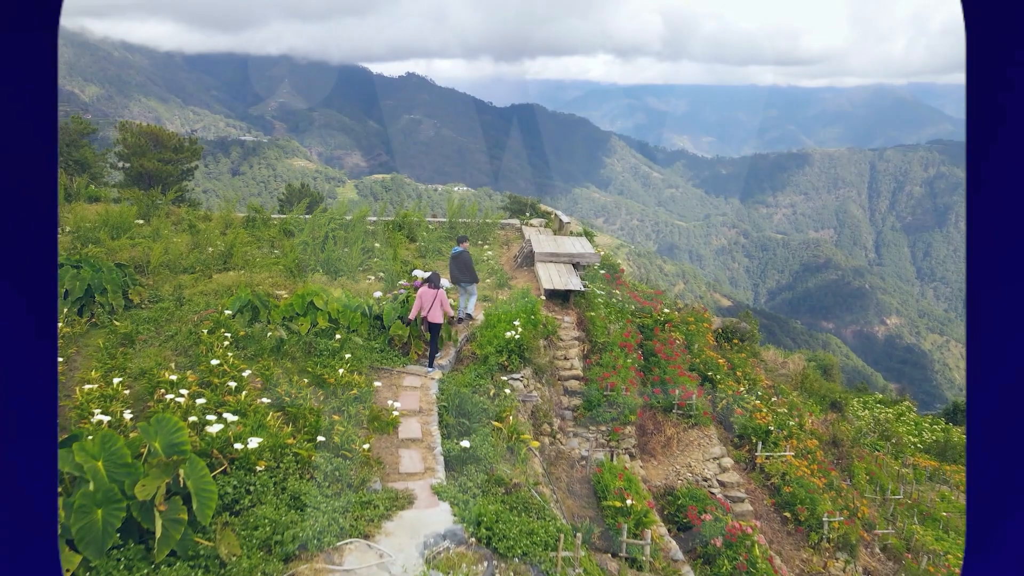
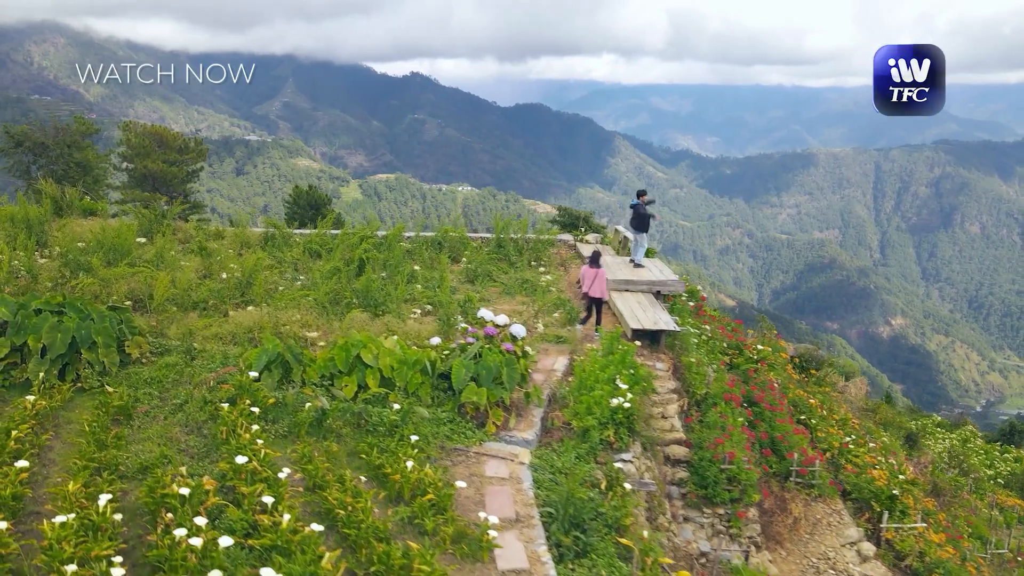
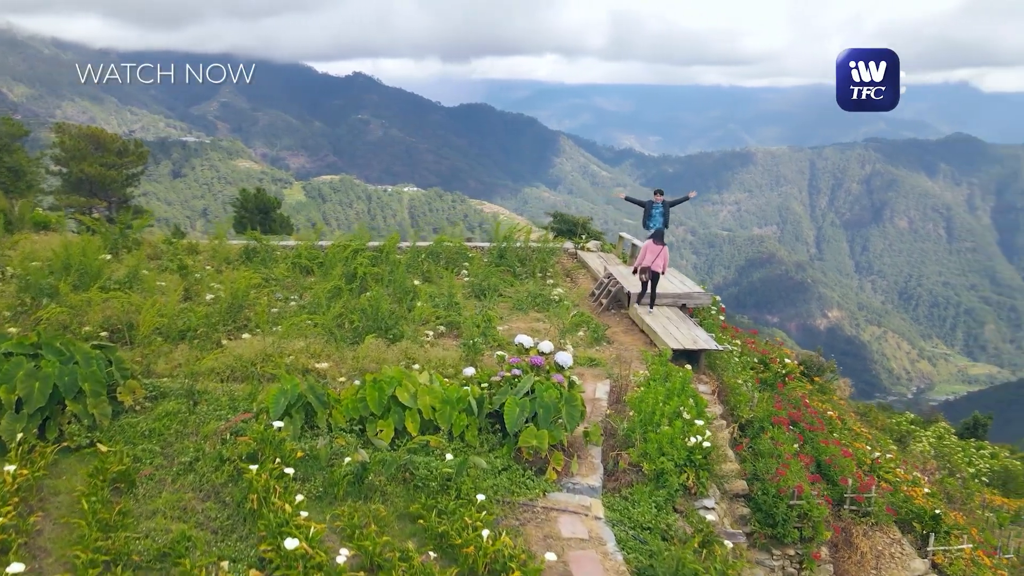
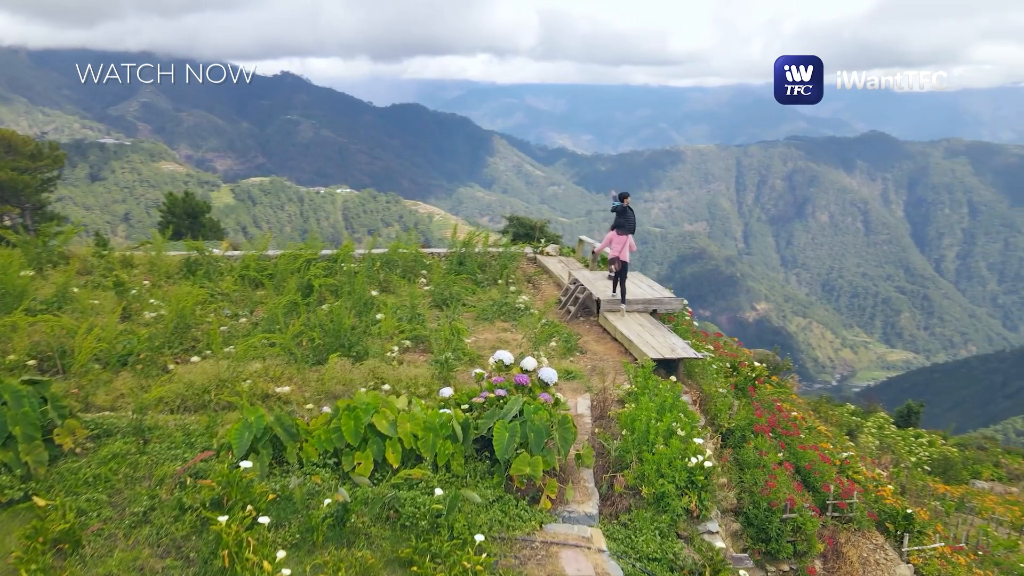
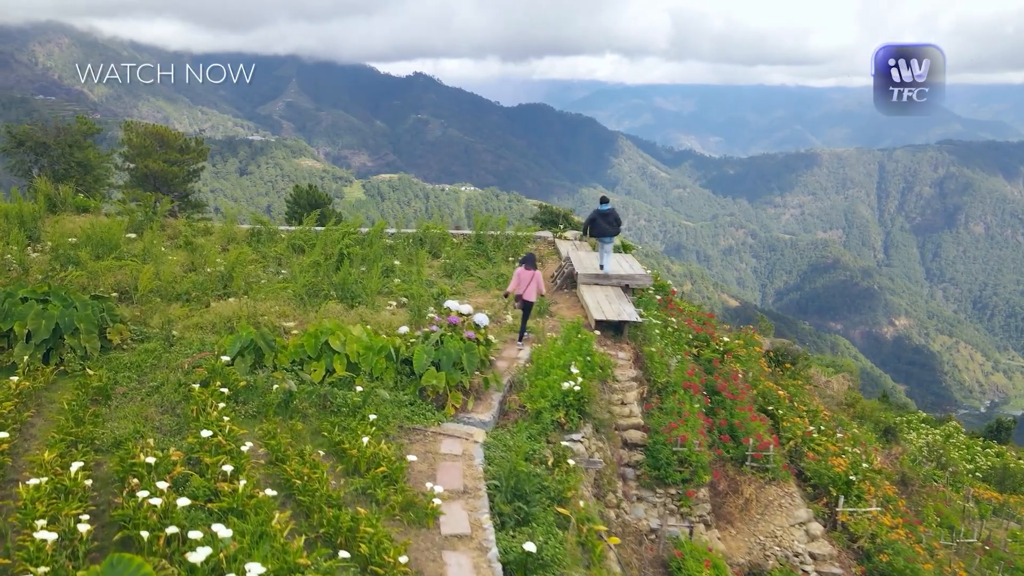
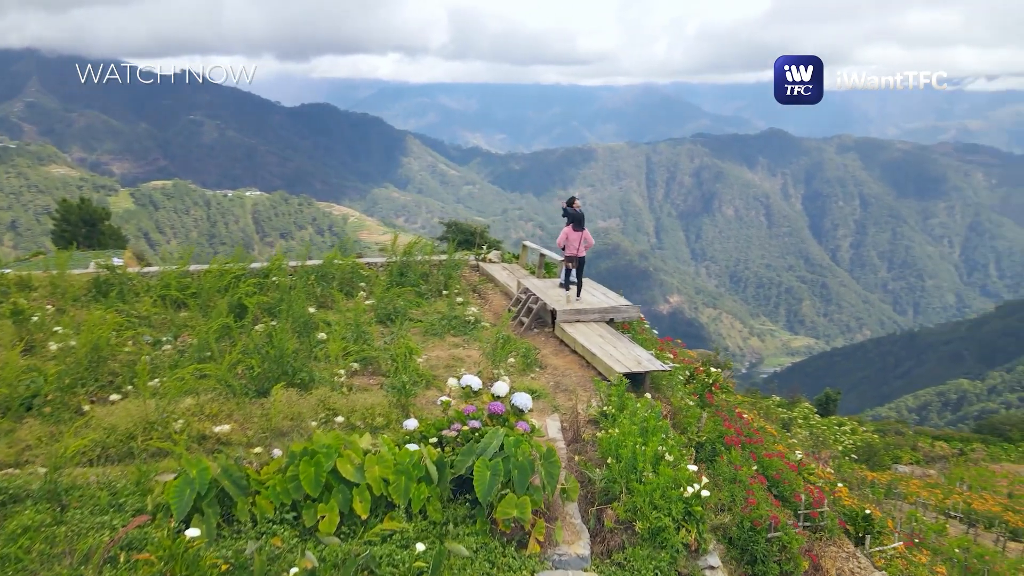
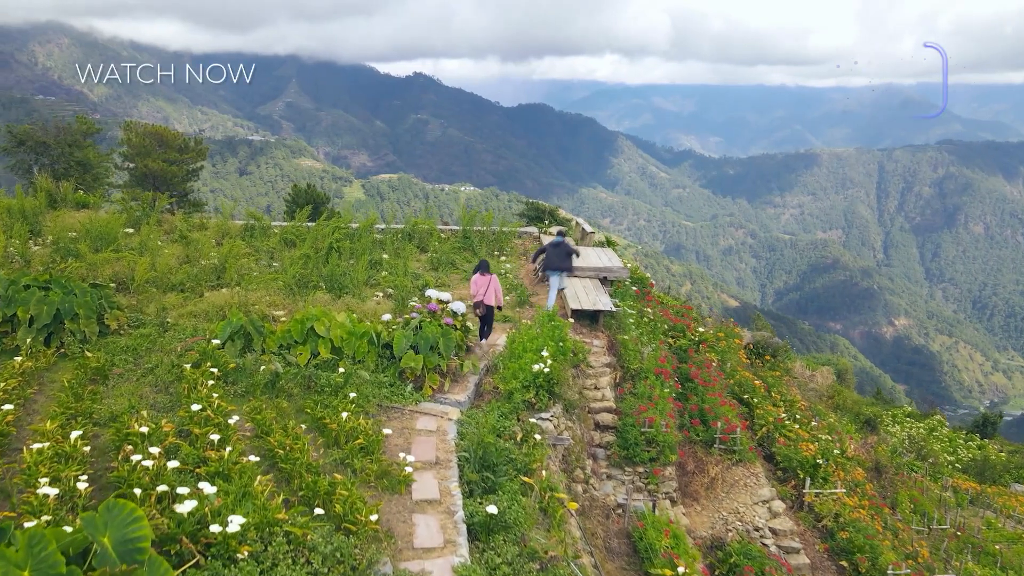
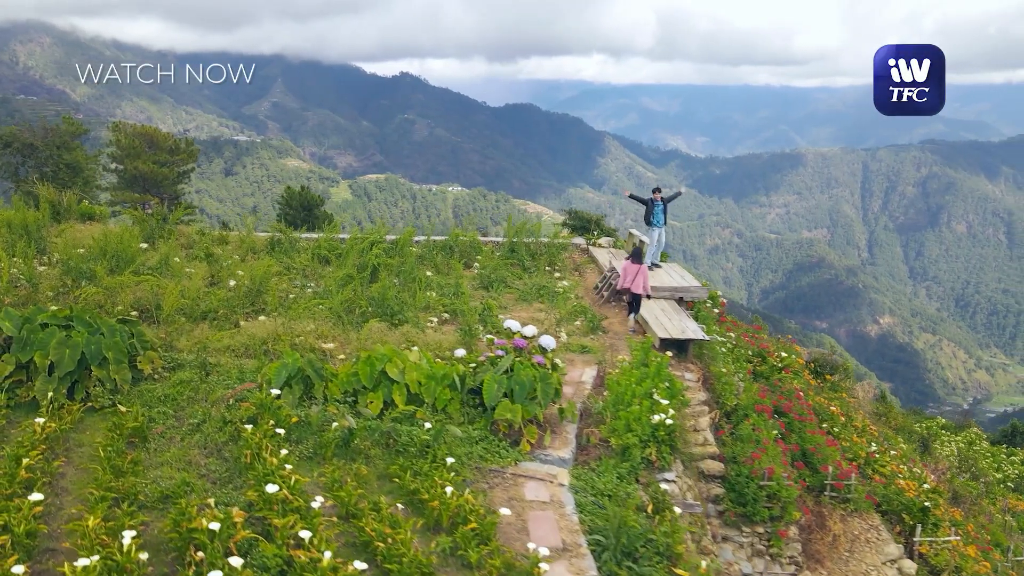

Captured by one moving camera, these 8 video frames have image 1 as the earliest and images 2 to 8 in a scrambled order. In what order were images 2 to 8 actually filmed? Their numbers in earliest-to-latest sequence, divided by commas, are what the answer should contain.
7, 5, 2, 8, 3, 4, 6
